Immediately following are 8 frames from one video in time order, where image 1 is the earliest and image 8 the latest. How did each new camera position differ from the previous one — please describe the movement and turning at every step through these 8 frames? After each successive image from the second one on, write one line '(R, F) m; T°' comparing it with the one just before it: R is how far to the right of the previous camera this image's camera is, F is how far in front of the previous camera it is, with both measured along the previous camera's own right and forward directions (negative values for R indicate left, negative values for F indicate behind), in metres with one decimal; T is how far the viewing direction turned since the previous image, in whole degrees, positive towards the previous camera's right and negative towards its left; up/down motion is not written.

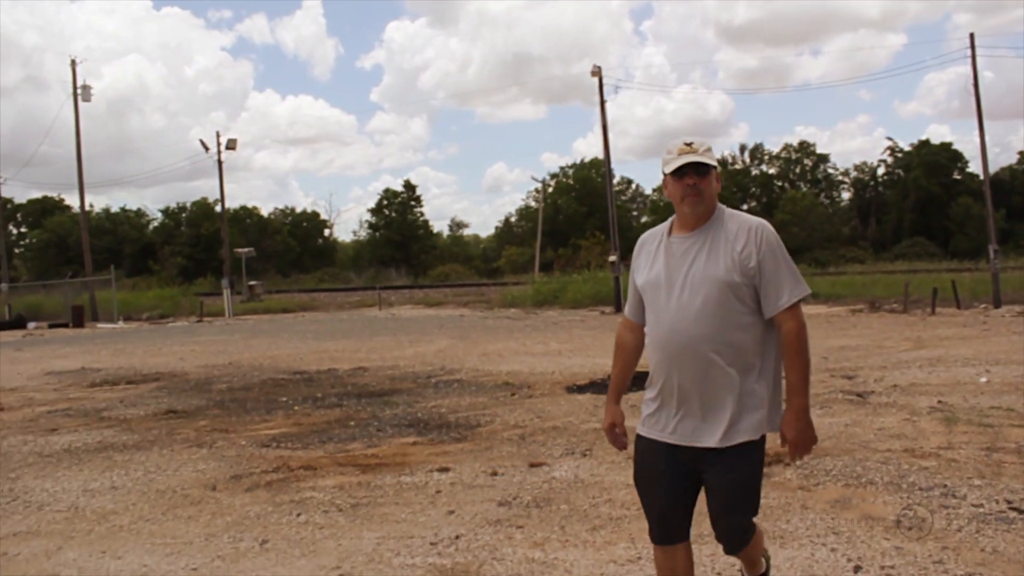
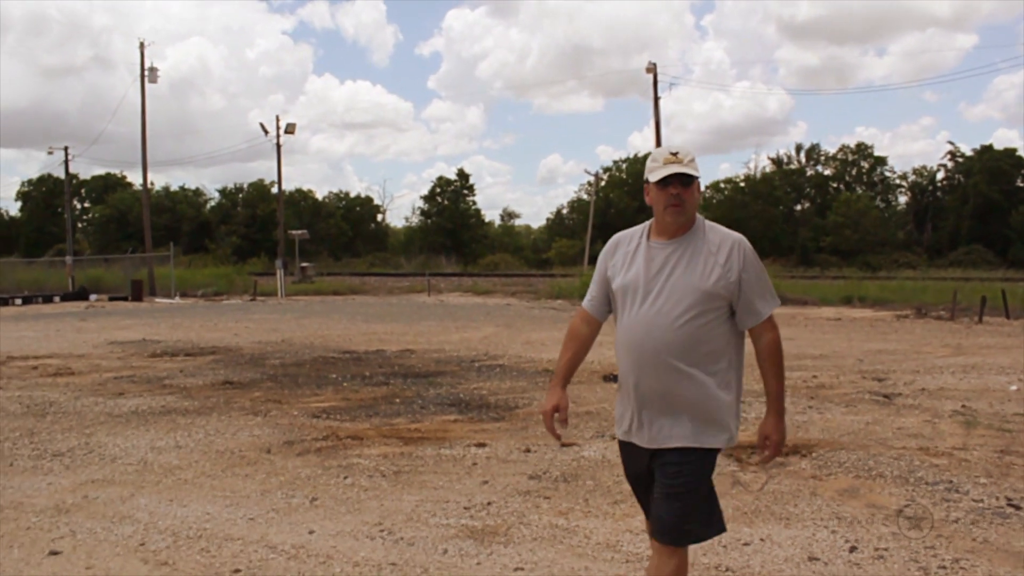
(+0.1, -0.5) m; -3°
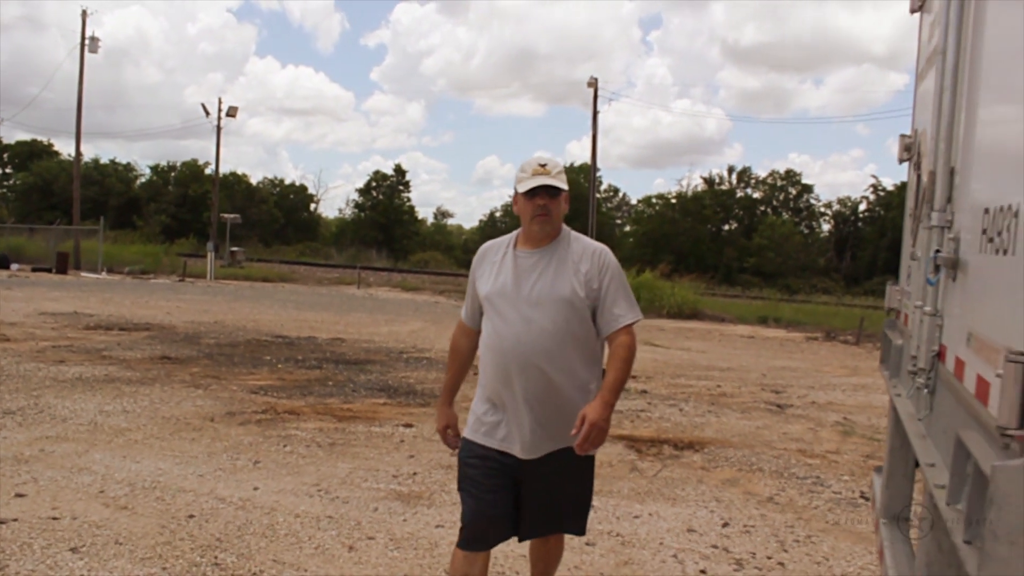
(-0.1, -0.7) m; +4°
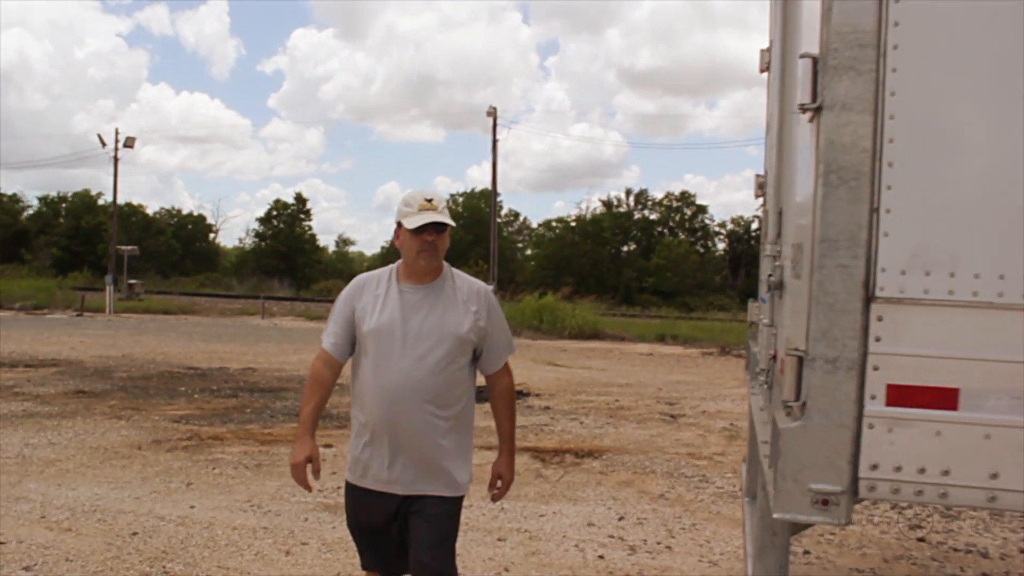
(-0.1, -0.7) m; +6°
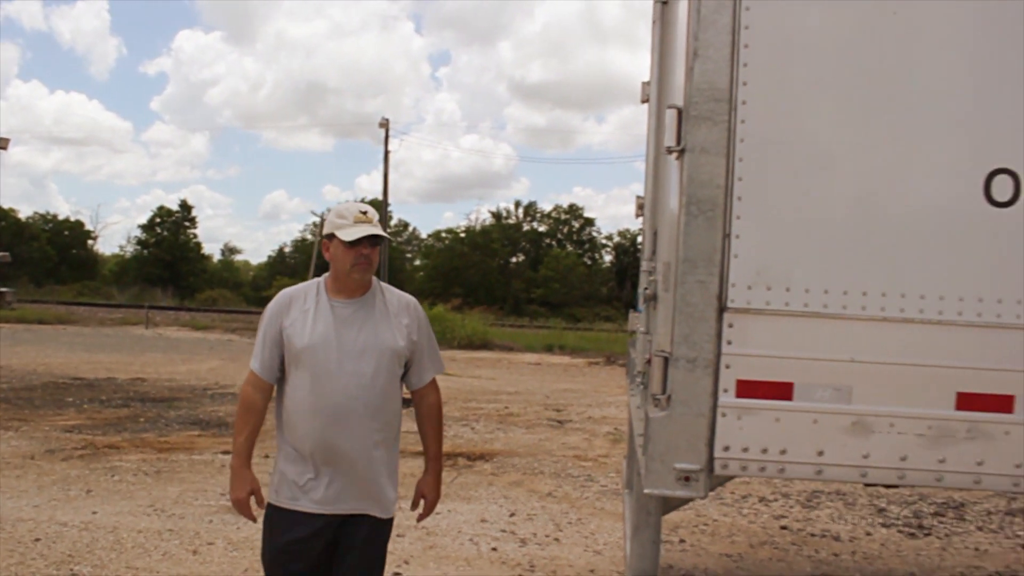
(-0.1, -0.4) m; +7°
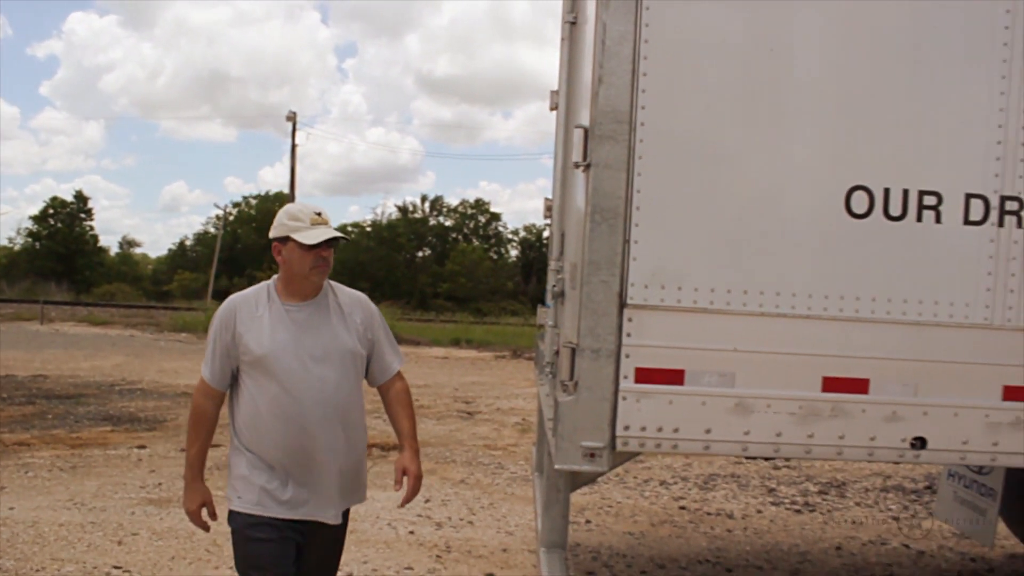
(-0.1, -0.3) m; +5°
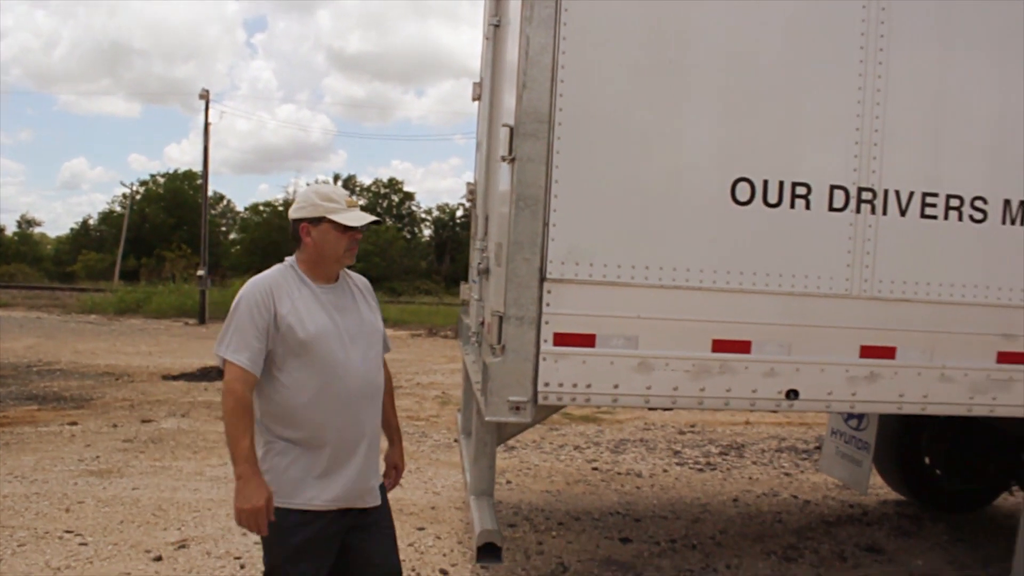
(-0.1, -0.5) m; +5°
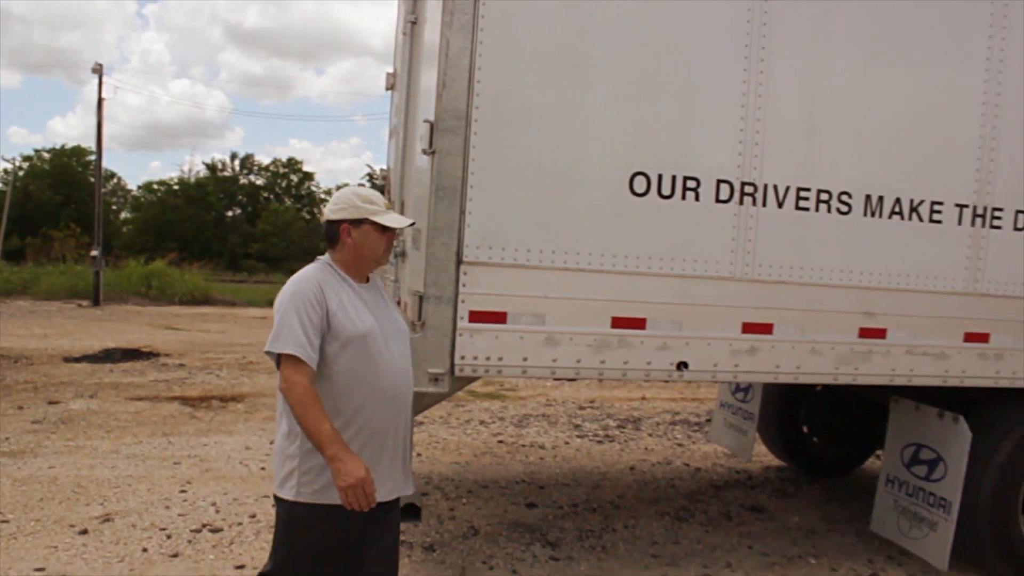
(-0.1, -0.3) m; +6°
